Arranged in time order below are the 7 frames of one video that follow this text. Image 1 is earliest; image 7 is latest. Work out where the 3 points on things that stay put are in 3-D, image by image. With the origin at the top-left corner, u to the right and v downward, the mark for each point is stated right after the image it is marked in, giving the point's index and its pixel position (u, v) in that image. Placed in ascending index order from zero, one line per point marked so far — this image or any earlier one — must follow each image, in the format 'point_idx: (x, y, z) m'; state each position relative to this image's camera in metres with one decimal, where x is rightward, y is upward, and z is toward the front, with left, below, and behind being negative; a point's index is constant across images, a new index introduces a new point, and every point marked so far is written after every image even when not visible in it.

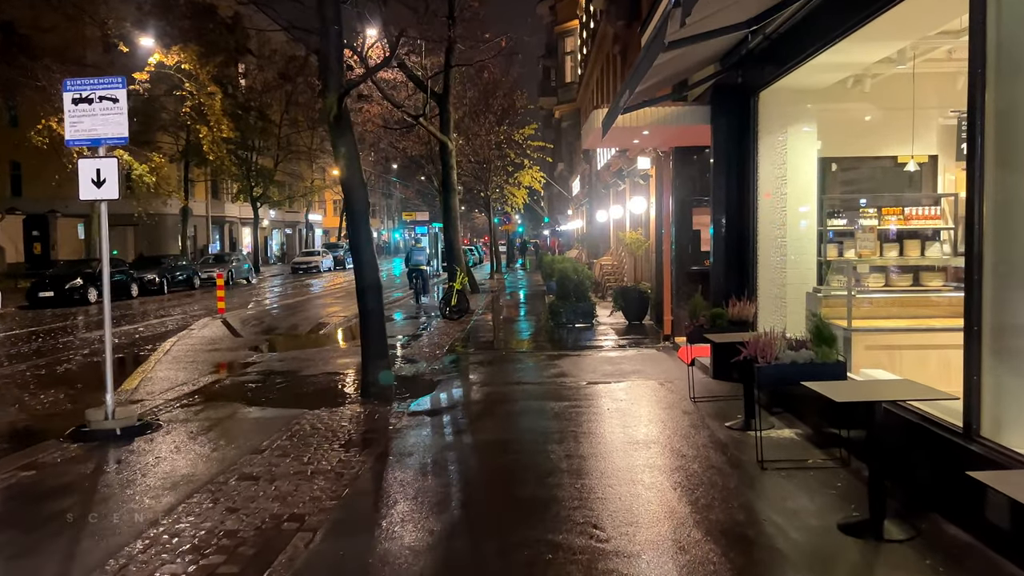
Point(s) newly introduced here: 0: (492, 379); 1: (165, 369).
0: (-0.2, -1.2, +10.5) m
1: (-5.3, -1.2, +12.6) m
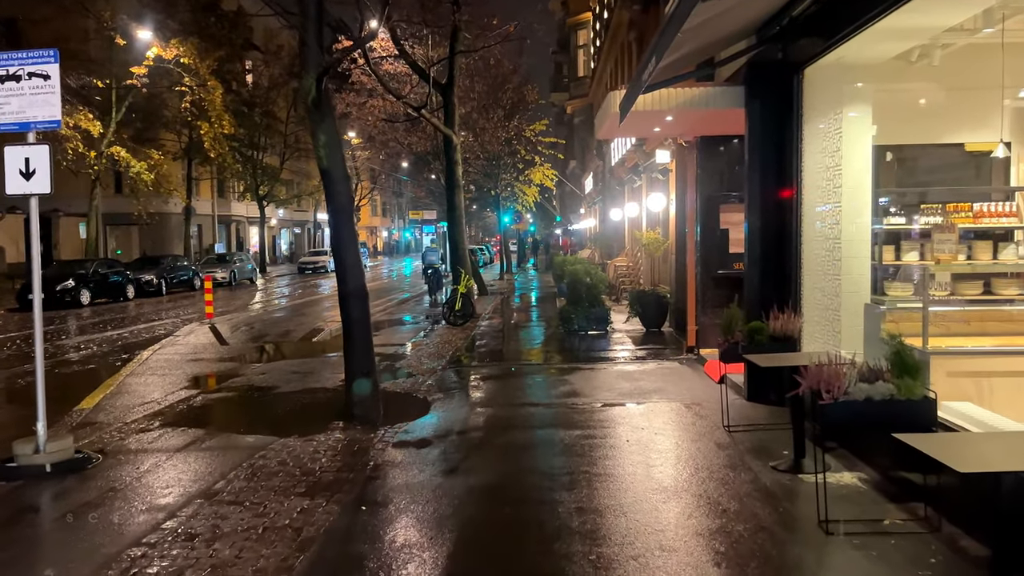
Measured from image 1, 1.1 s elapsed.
0: (-0.2, -1.2, +9.2) m
1: (-5.2, -1.3, +11.5) m
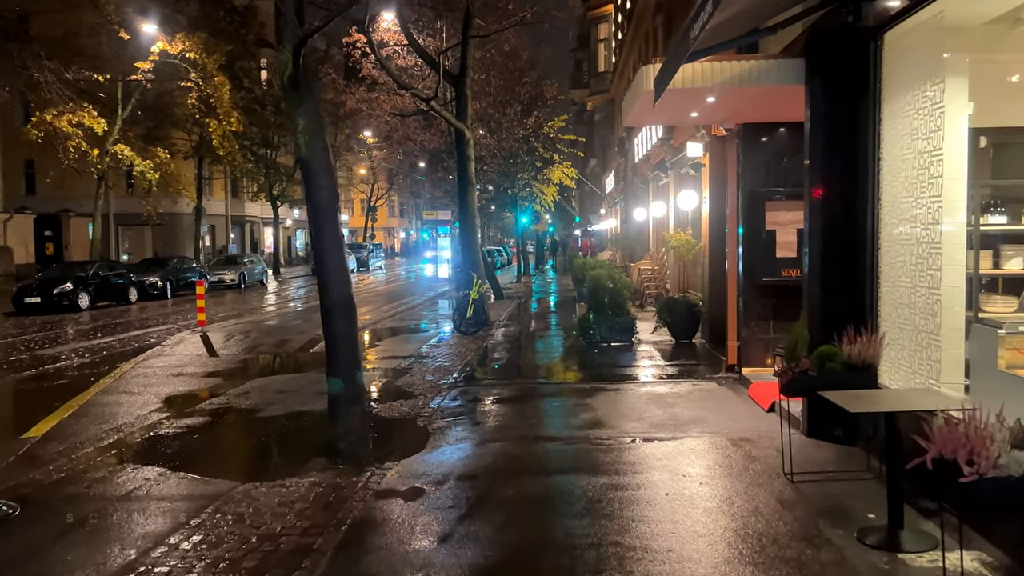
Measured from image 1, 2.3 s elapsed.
0: (-0.1, -1.3, +7.9) m
1: (-5.0, -1.4, +10.3) m
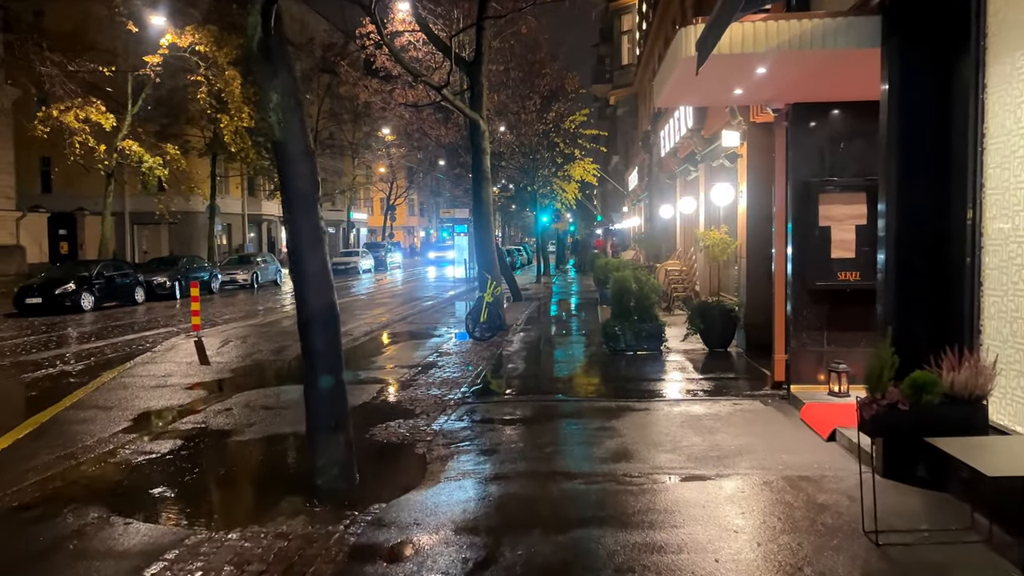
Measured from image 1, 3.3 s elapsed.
0: (0.0, -1.4, +6.7) m
1: (-4.9, -1.4, +9.2) m
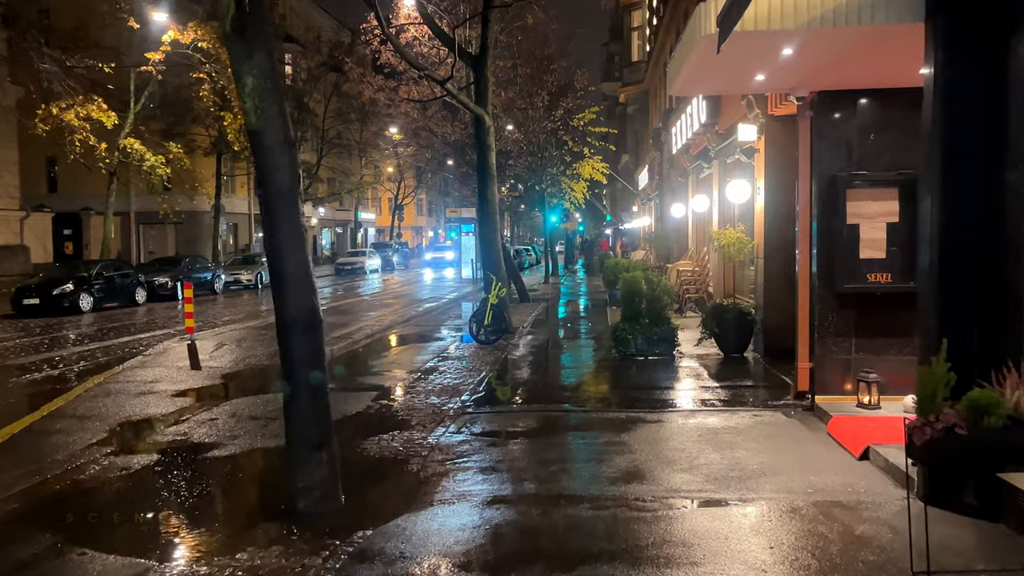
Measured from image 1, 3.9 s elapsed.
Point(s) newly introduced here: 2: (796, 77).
0: (+0.1, -1.4, +6.2) m
1: (-4.8, -1.4, +8.7) m
2: (+2.4, +1.8, +7.0) m
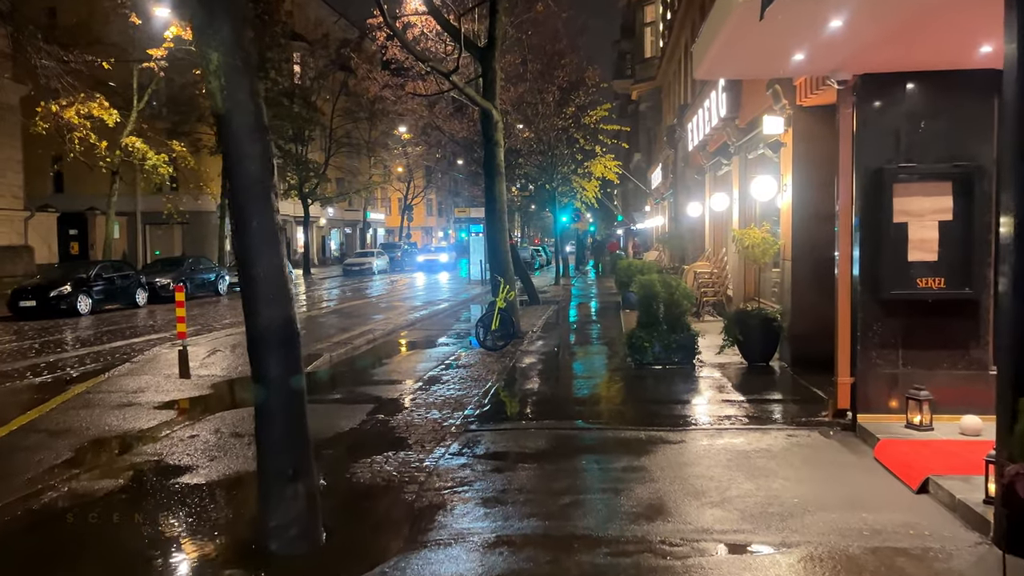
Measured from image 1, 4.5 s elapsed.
0: (+0.1, -1.5, +5.4) m
1: (-4.8, -1.5, +8.0) m
2: (+2.5, +1.7, +6.2) m
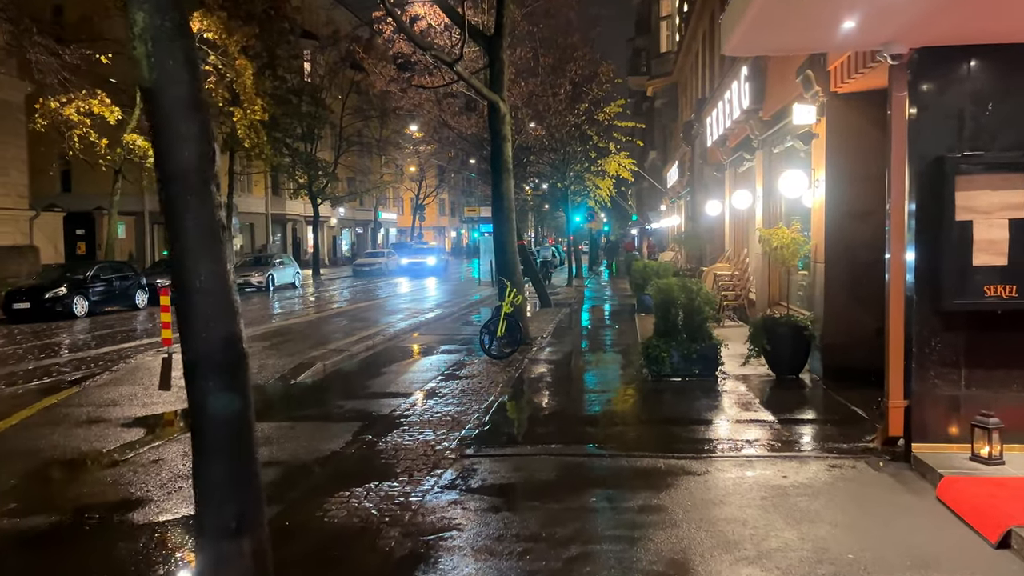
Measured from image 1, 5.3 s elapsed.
0: (+0.1, -1.5, +4.5) m
1: (-4.7, -1.5, +7.2) m
2: (+2.4, +1.7, +5.3) m
